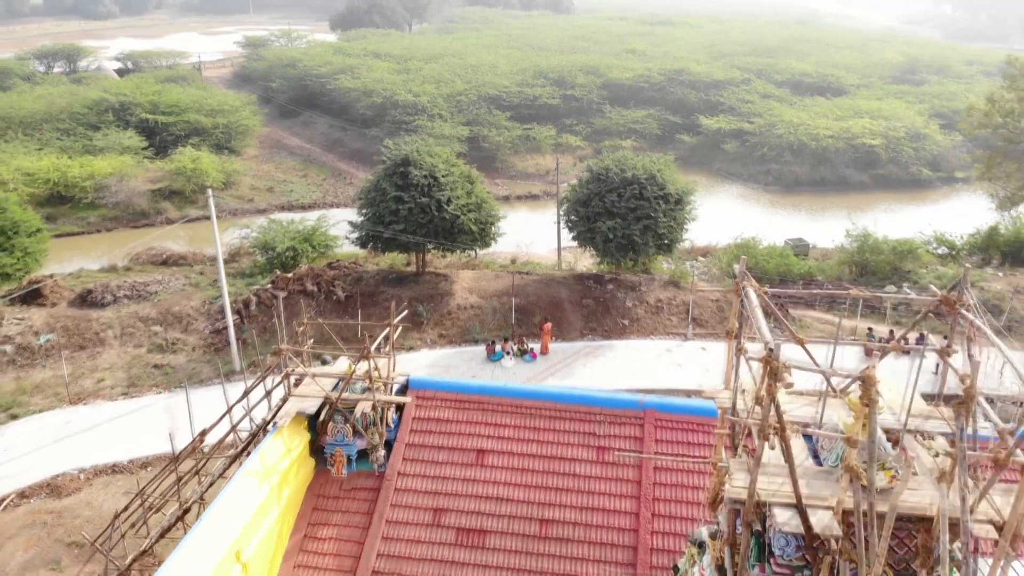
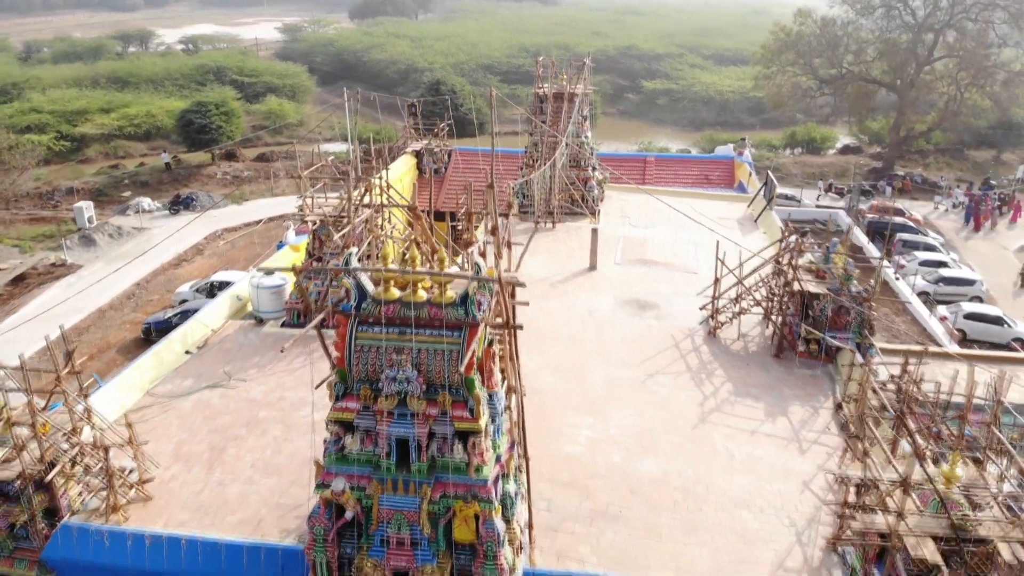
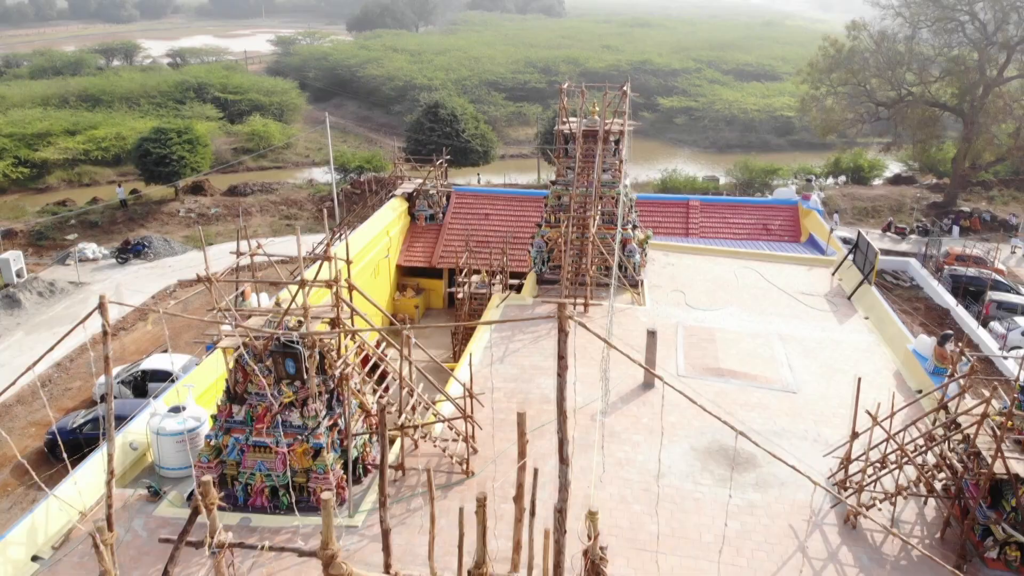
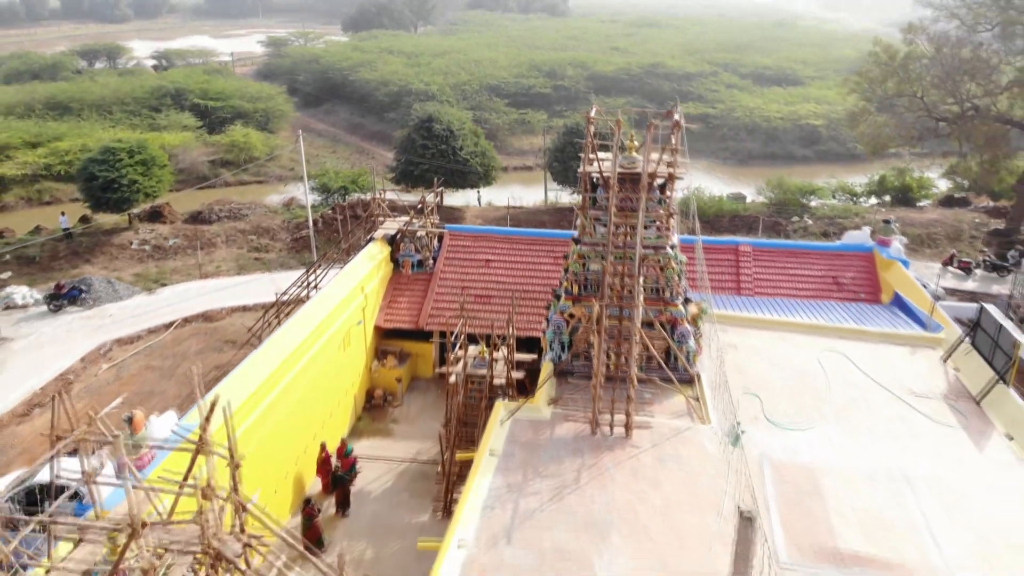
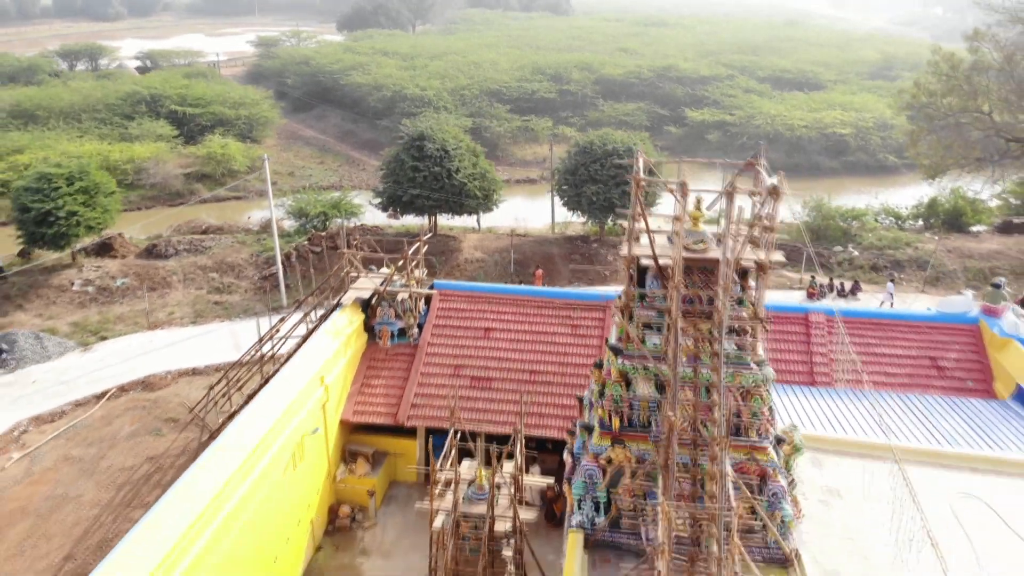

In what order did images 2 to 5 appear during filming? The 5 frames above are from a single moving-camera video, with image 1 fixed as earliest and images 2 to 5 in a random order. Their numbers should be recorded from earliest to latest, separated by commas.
5, 4, 3, 2
